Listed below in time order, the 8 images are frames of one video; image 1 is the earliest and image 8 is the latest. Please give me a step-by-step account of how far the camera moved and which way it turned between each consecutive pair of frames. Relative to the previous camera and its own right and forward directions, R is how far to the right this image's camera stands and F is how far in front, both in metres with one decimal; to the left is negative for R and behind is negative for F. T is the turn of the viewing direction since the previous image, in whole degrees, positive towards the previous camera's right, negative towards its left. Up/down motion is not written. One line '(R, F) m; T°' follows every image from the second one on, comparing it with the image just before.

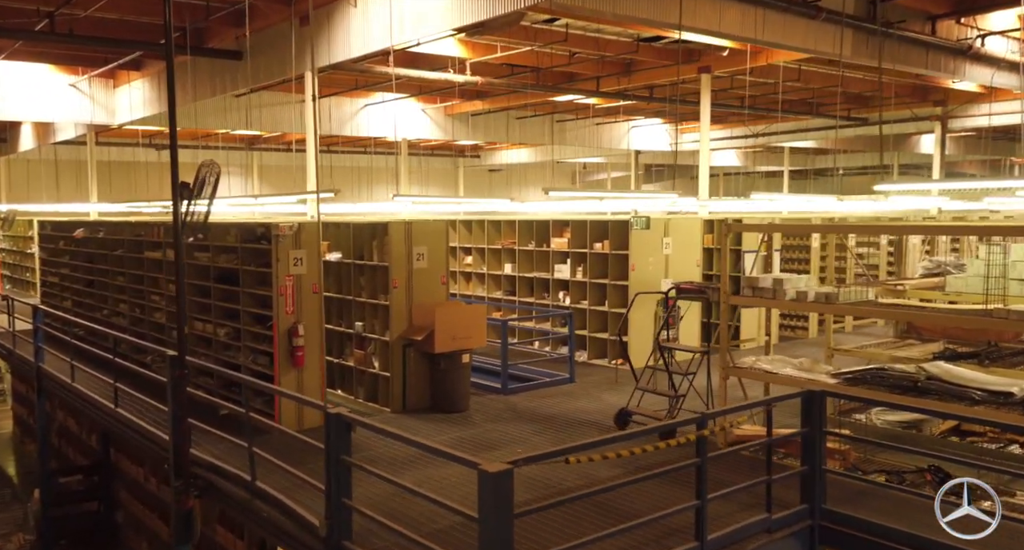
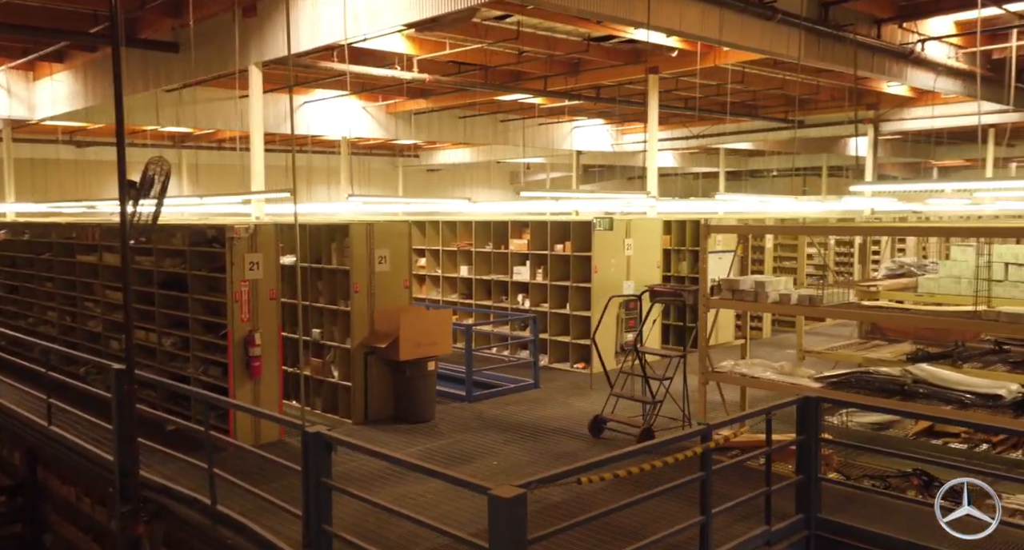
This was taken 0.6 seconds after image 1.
(-0.3, +0.3) m; +4°
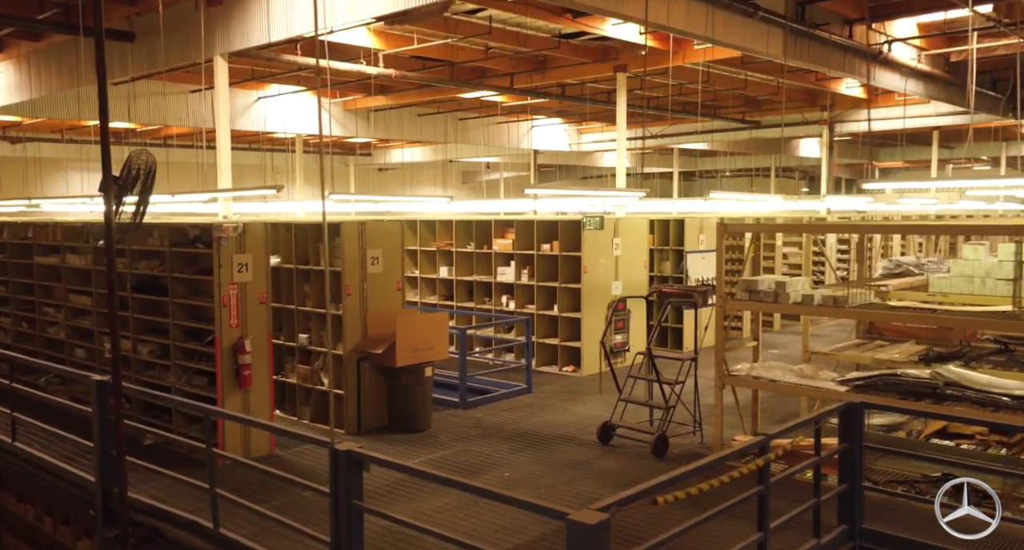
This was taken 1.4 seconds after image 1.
(-0.5, +0.4) m; +4°
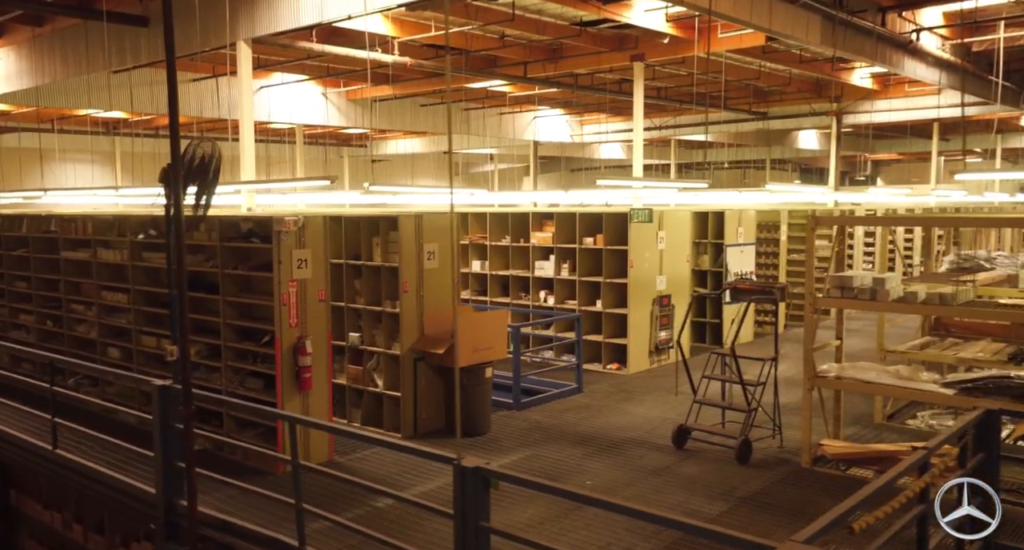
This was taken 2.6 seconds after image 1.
(-0.7, +0.4) m; +1°
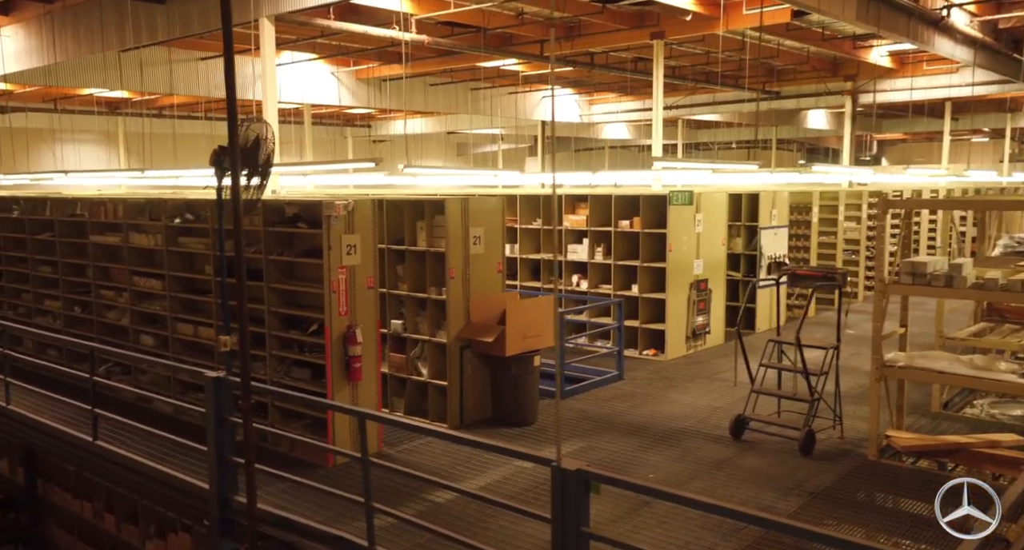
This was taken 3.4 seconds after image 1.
(-0.4, +0.2) m; 0°
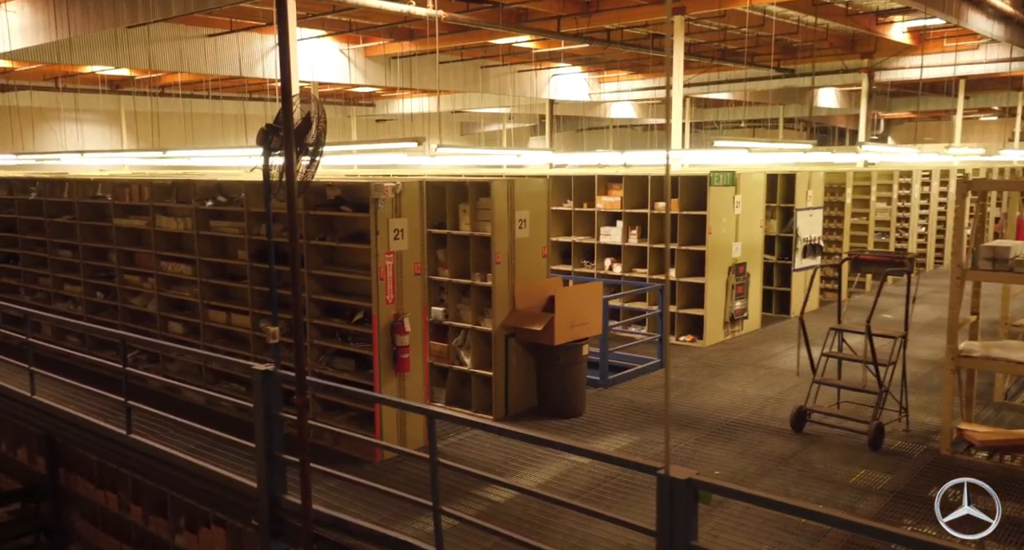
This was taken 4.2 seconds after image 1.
(-0.4, +0.3) m; 0°
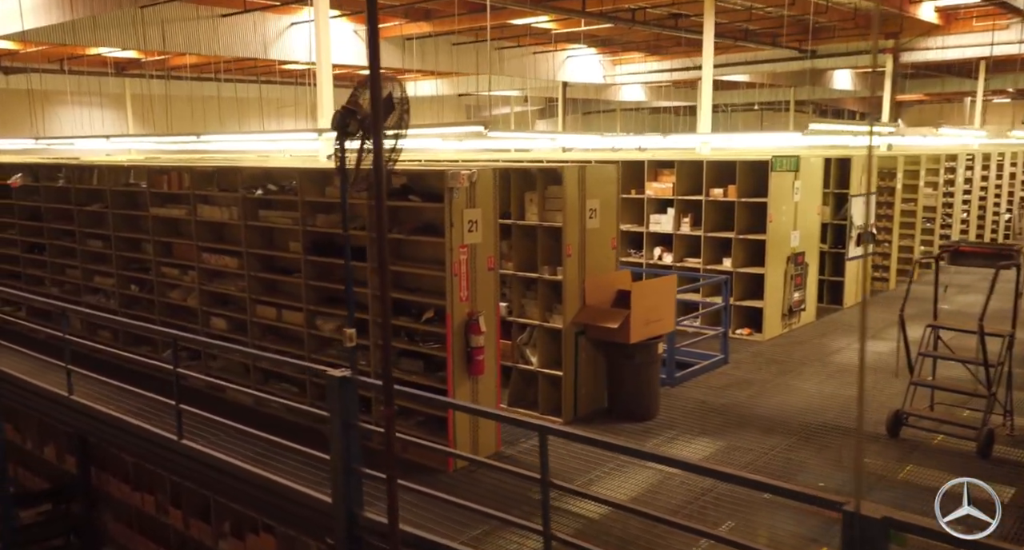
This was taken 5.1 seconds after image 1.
(-0.5, +0.5) m; 0°
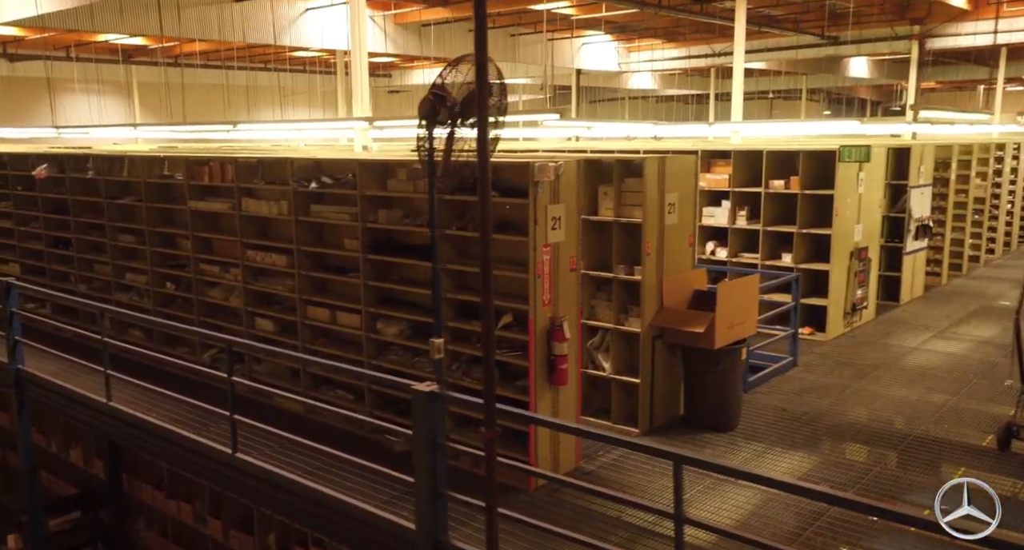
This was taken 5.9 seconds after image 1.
(-0.5, +0.5) m; 0°
